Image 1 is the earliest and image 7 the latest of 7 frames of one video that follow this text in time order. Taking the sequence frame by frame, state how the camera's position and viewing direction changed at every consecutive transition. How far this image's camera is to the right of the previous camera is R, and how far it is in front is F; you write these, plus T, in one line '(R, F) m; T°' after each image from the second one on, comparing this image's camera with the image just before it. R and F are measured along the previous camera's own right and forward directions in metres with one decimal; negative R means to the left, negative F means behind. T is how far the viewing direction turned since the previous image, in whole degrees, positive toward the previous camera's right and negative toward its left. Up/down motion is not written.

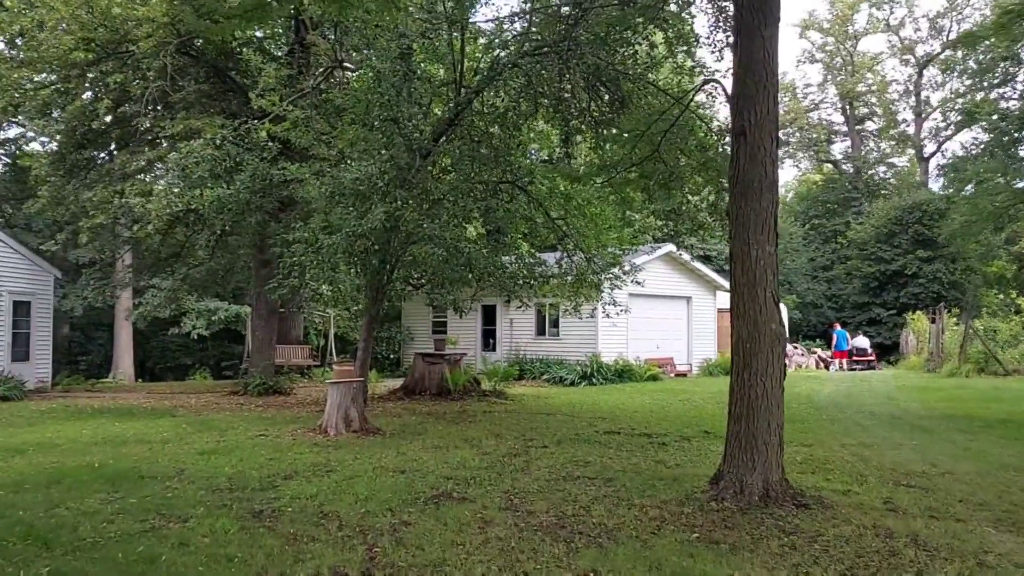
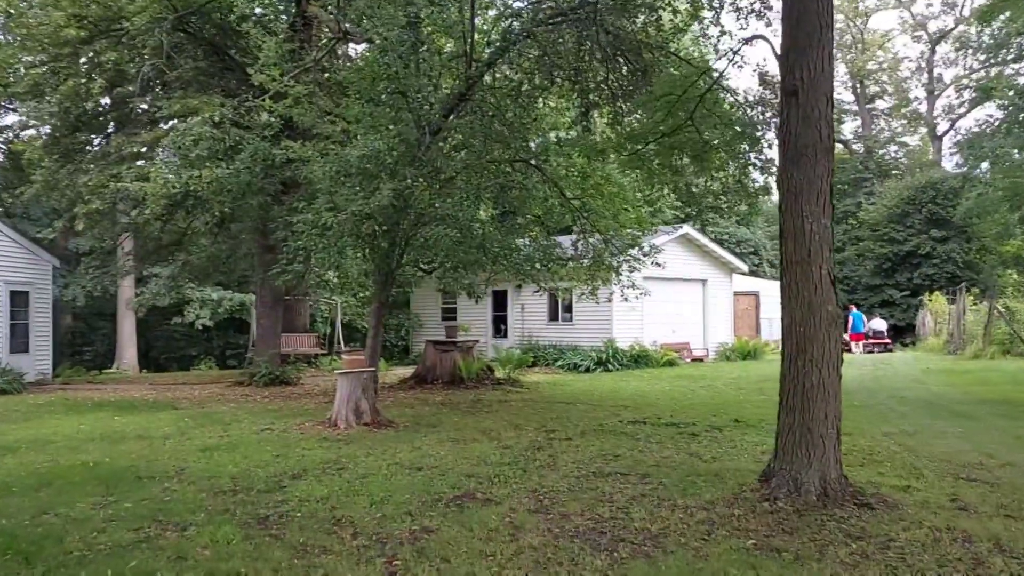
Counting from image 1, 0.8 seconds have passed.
(-0.1, +0.5) m; 0°
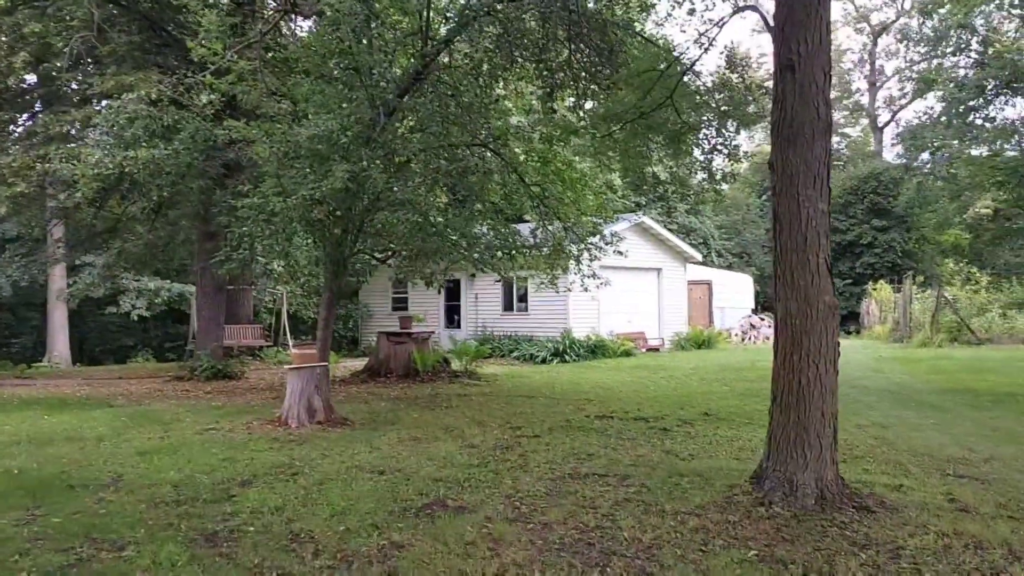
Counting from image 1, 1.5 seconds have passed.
(-0.2, +0.4) m; +4°
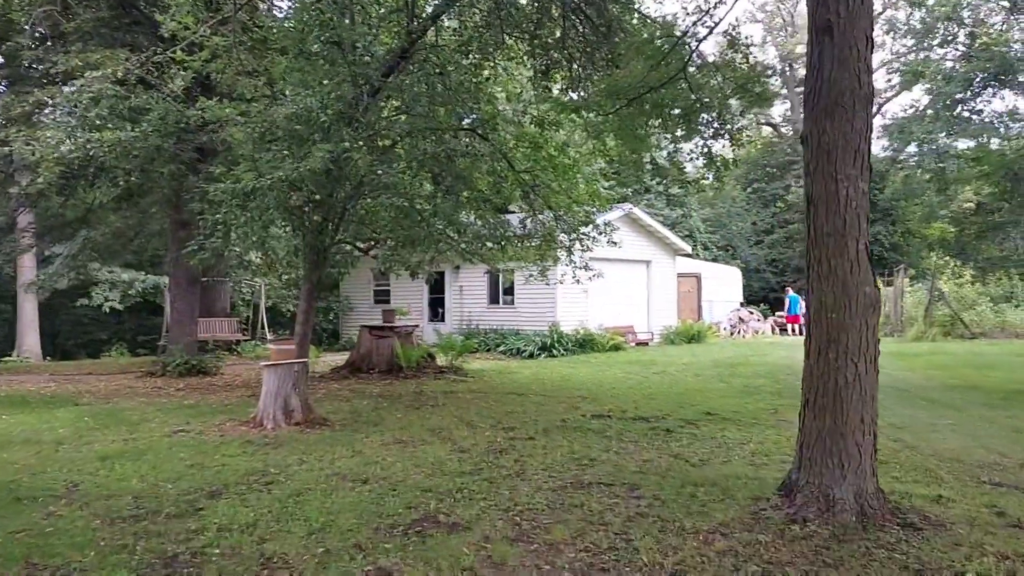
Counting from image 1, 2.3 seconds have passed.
(-0.1, +0.5) m; +1°
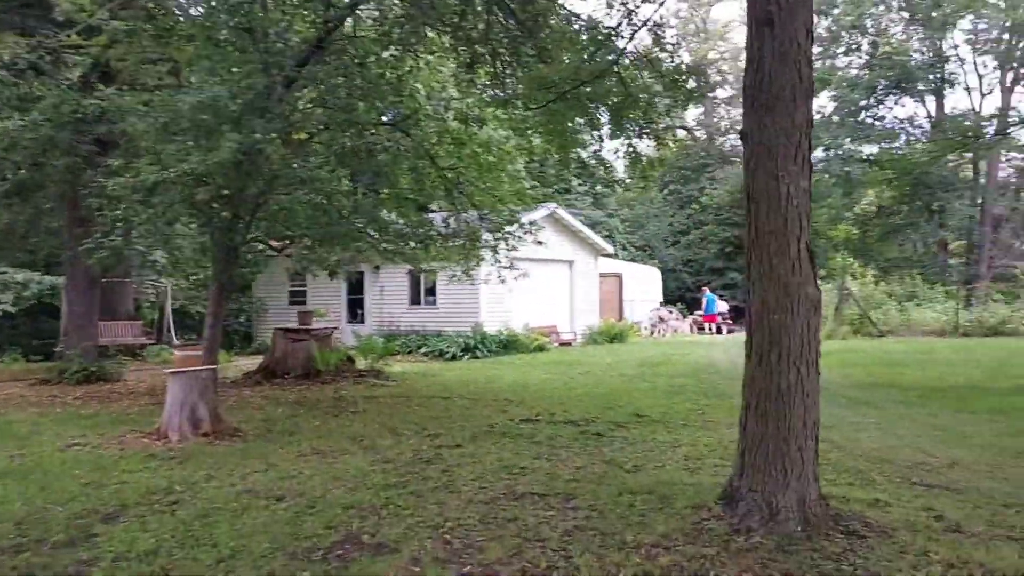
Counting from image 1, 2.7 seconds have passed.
(-0.1, +0.3) m; +6°
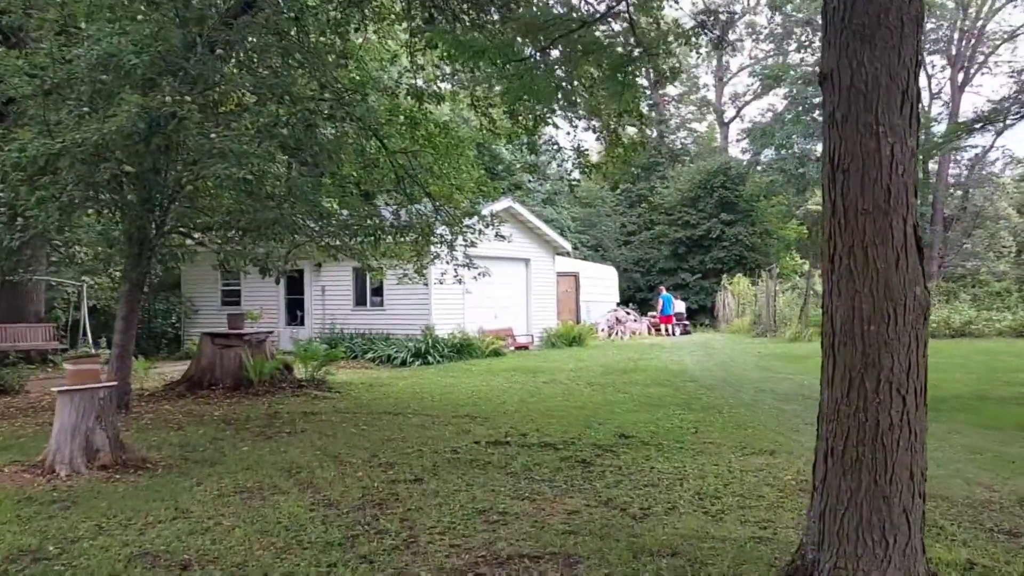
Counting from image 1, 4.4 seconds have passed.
(-0.2, +1.1) m; +4°
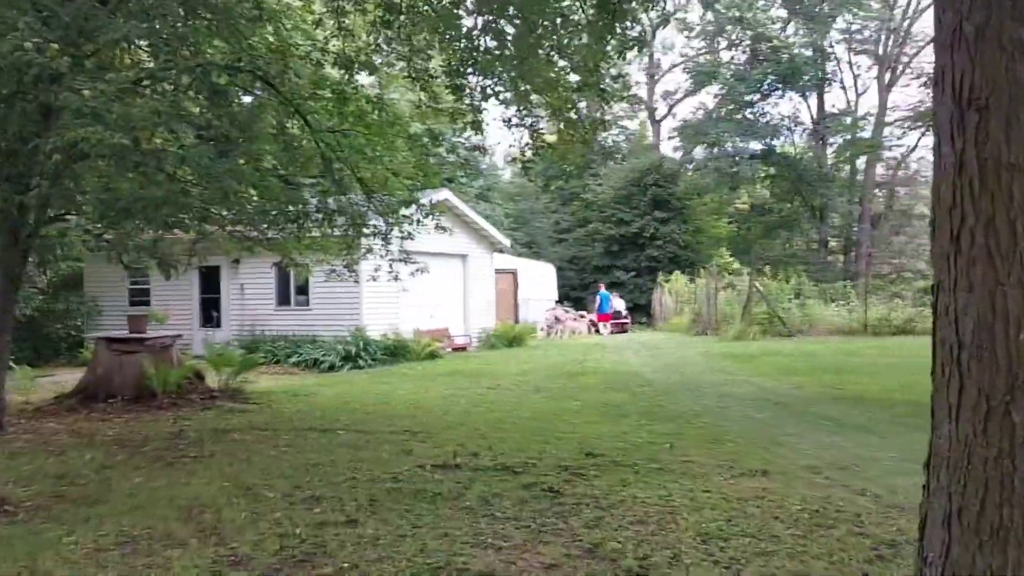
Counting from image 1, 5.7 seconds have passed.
(-0.1, +1.0) m; +5°
